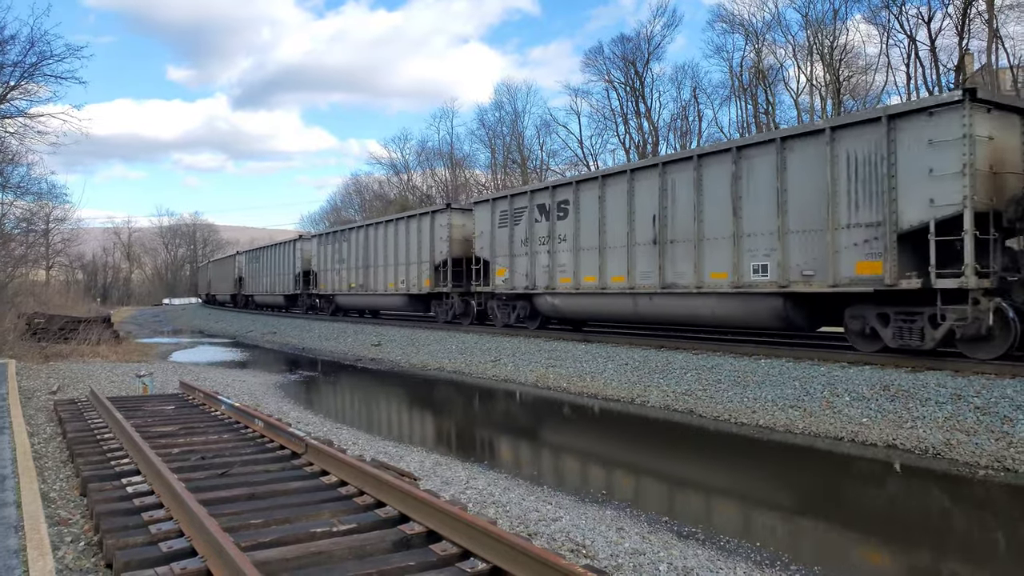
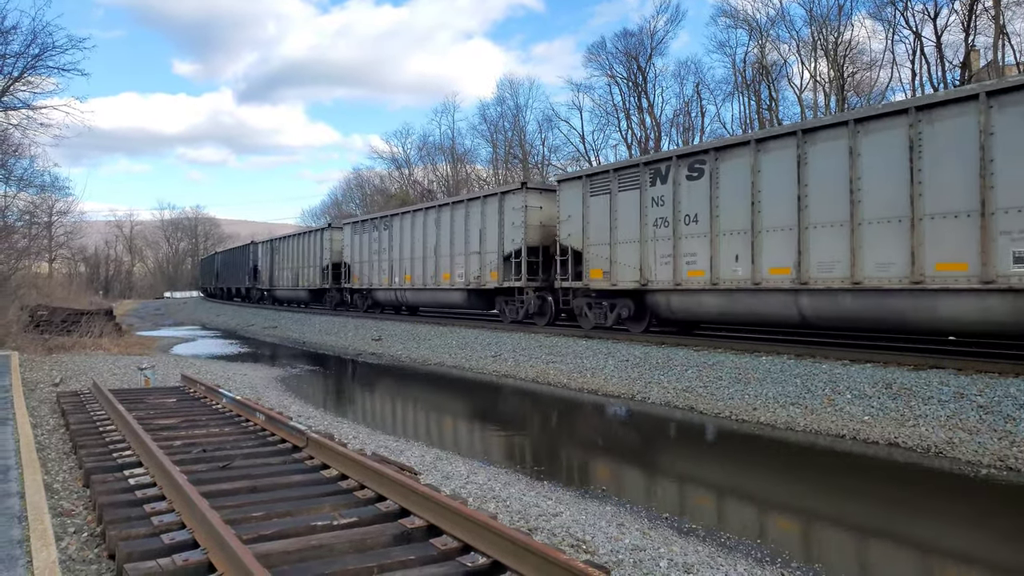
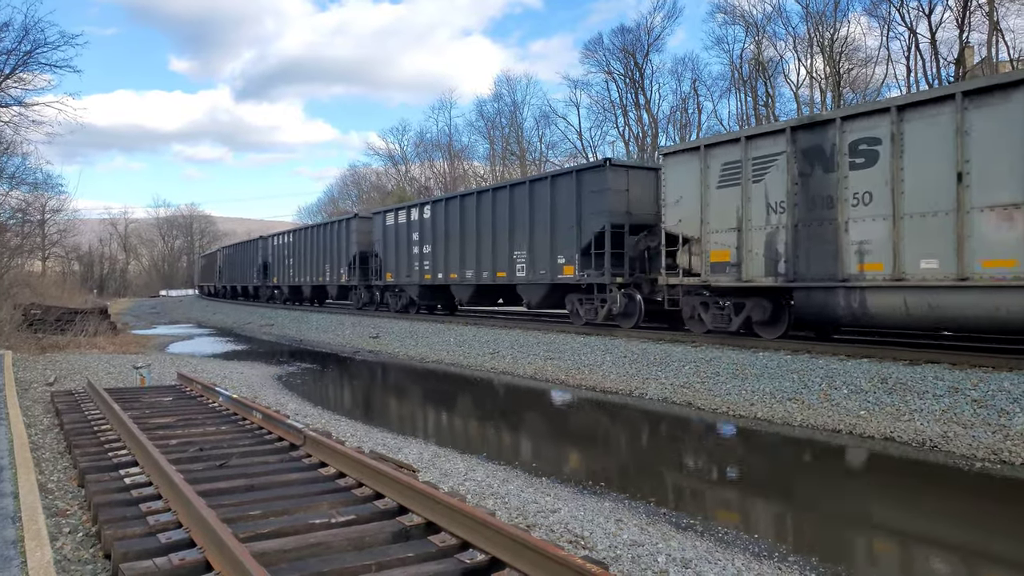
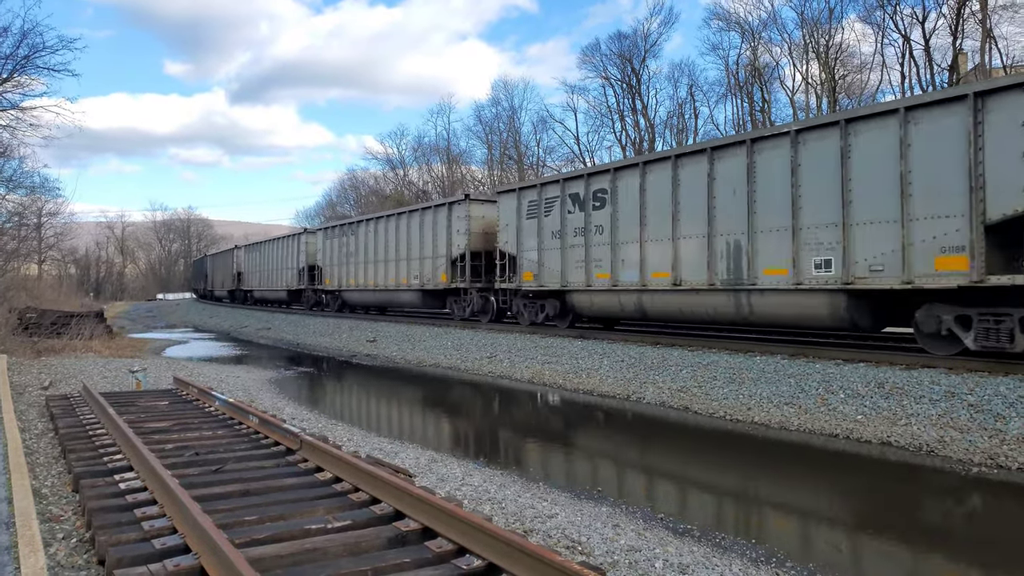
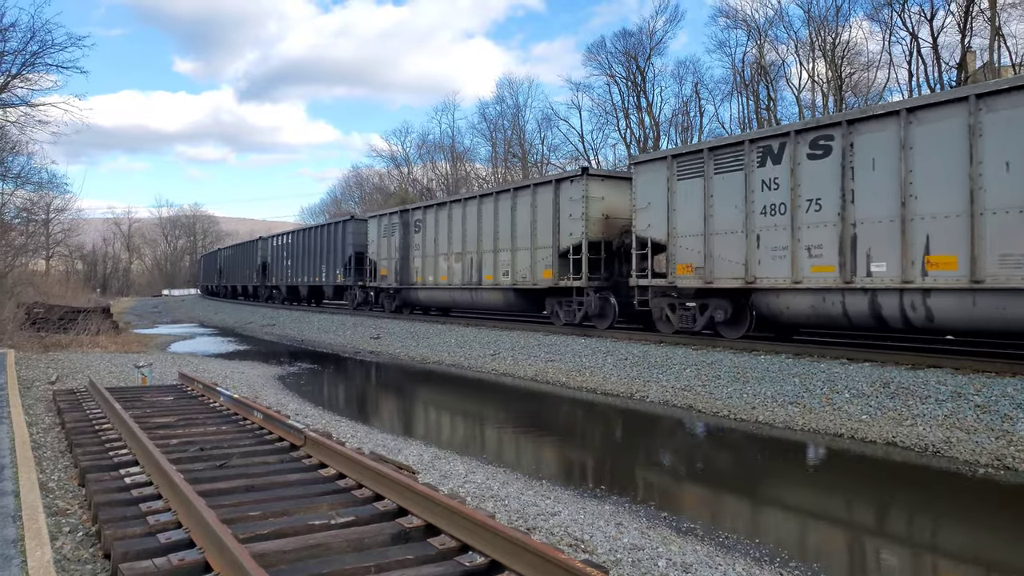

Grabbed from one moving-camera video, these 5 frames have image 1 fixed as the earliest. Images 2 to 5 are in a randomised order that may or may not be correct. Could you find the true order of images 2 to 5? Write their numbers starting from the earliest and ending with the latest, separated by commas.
4, 2, 5, 3
